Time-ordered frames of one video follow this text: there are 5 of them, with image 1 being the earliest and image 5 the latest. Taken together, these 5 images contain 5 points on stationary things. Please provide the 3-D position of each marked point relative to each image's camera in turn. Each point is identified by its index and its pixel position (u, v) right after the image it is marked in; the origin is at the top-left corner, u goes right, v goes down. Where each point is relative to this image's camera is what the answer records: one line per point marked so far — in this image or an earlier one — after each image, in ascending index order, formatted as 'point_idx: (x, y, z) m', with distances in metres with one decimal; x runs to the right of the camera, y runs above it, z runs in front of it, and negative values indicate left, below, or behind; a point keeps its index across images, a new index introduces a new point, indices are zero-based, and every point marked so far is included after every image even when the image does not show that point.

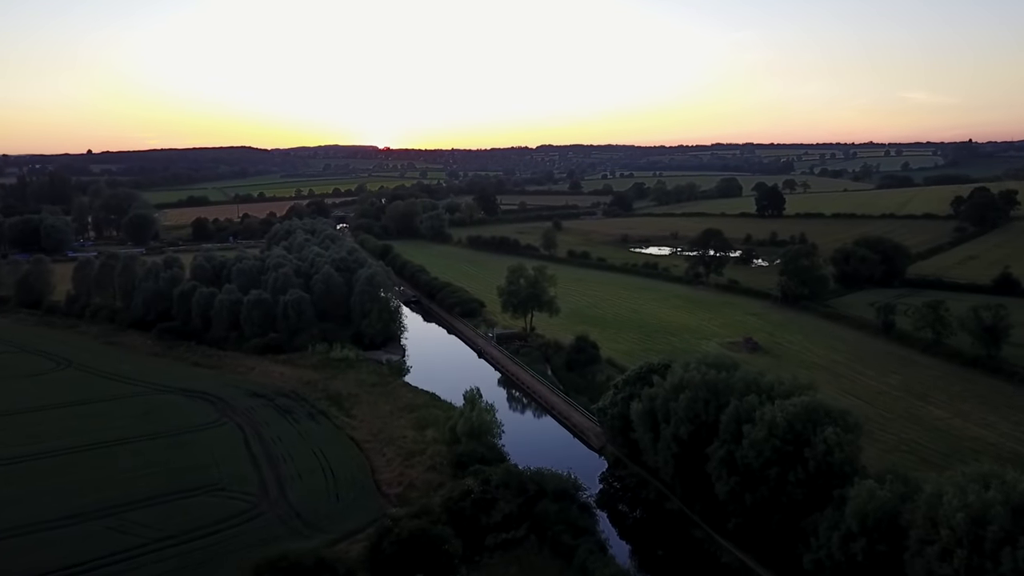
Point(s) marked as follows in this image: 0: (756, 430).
0: (+6.1, -3.6, +20.0) m
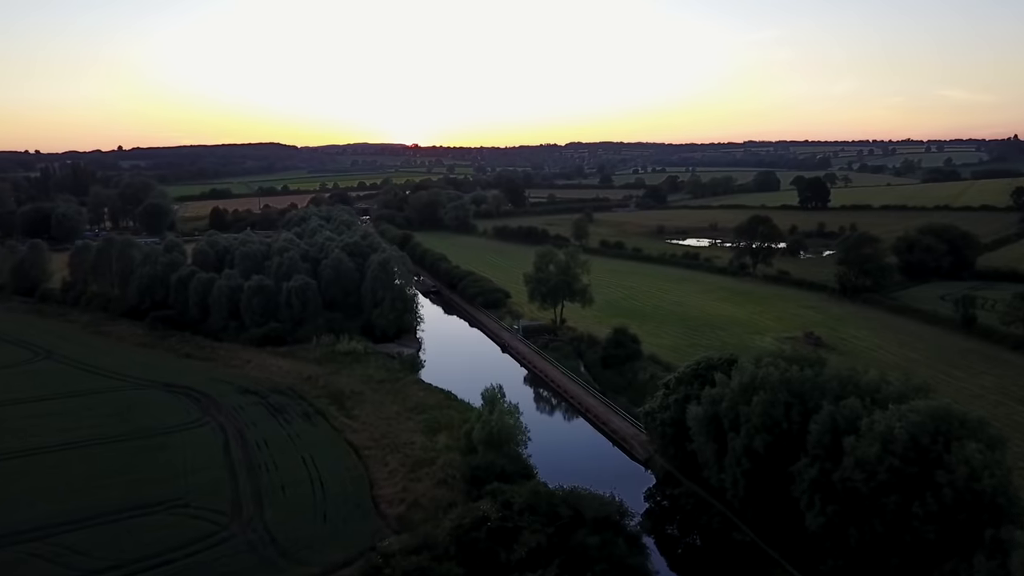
0: (+6.7, -3.0, +15.1) m
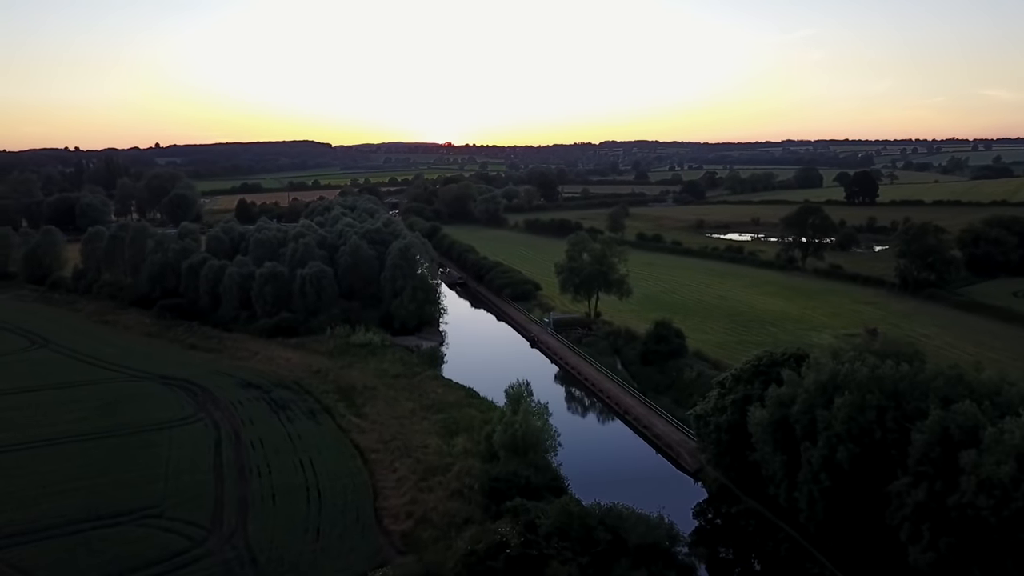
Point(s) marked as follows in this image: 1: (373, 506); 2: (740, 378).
0: (+7.1, -2.6, +11.7) m
1: (-3.1, -4.9, +18.0) m
2: (+5.4, -2.2, +18.9) m
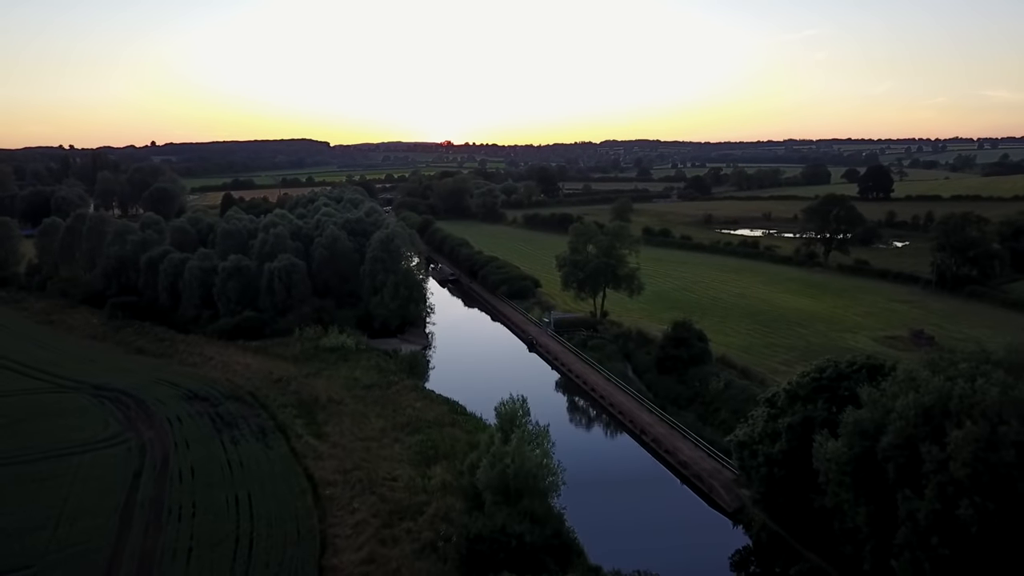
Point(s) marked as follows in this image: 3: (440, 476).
0: (+6.9, -2.4, +7.4) m
1: (-3.3, -4.8, +13.7) m
2: (+5.2, -2.0, +14.6) m
3: (-1.5, -3.9, +16.8) m
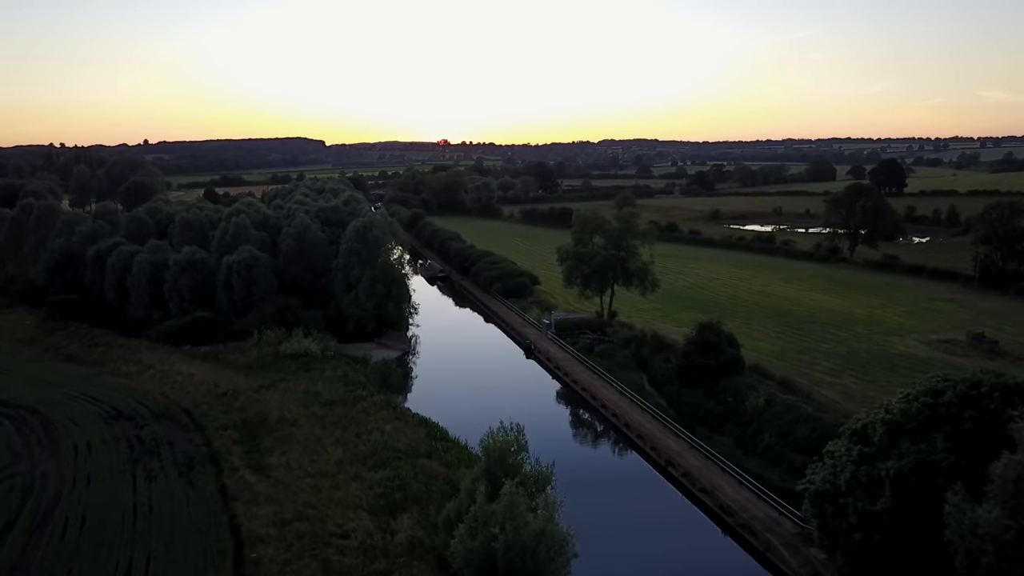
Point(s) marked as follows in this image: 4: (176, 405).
0: (+6.8, -2.2, +3.2) m
1: (-3.5, -4.6, +9.4) m
2: (+5.1, -1.8, +10.4) m
3: (-1.7, -3.8, +12.6) m
4: (-8.3, -2.9, +19.8) m
